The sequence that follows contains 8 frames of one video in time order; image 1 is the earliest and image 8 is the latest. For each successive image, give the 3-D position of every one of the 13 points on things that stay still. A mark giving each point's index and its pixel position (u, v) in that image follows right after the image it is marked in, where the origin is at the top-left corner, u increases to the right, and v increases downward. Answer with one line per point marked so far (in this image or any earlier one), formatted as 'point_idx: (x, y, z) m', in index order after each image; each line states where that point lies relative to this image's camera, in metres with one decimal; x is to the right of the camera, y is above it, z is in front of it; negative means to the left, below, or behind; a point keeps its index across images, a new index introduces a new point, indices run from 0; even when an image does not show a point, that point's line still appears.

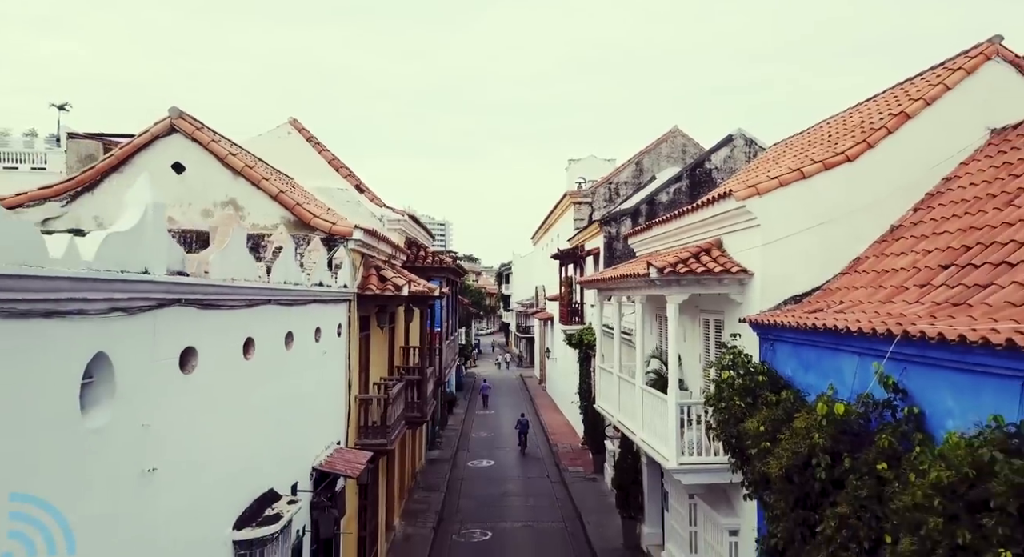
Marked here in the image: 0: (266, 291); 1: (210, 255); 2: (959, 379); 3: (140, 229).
0: (-2.4, -0.1, +6.3) m
1: (-2.5, +0.2, +5.3) m
2: (+3.4, -0.7, +4.7) m
3: (-2.4, +0.4, +4.1) m
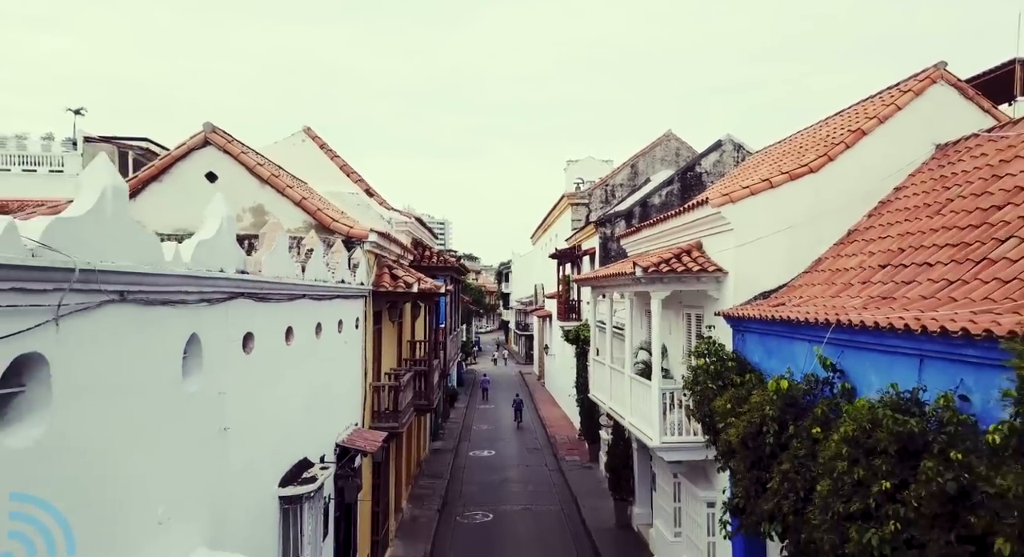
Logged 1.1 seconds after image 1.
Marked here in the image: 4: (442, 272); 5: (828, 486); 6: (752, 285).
0: (-2.4, -0.1, +7.4) m
1: (-2.5, +0.2, +6.3) m
2: (+3.4, -0.7, +5.7) m
3: (-2.4, +0.4, +5.2) m
4: (-2.0, +0.2, +17.7) m
5: (+2.5, -1.6, +5.0) m
6: (+3.6, -0.1, +9.4) m
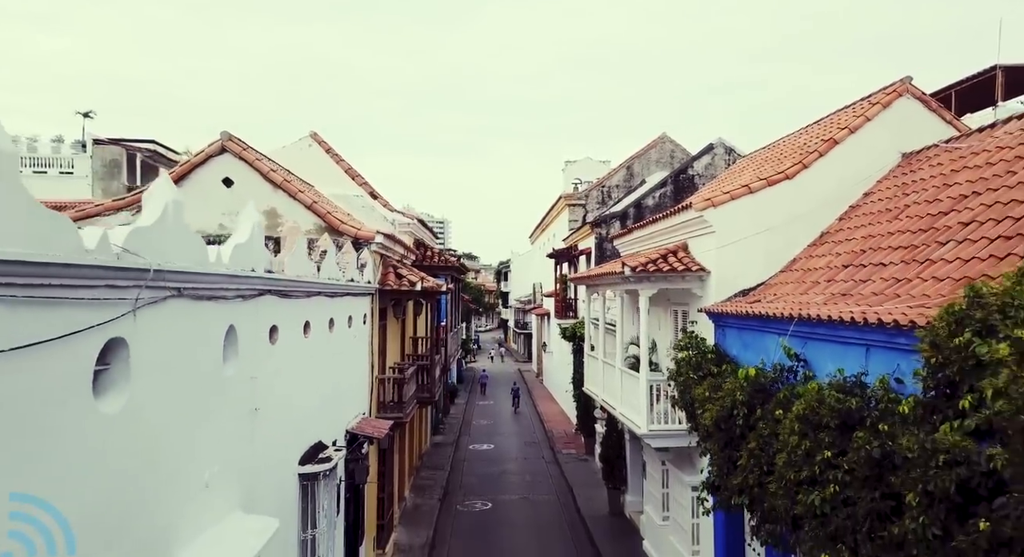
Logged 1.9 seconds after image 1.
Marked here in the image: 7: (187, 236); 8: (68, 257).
0: (-2.5, -0.1, +8.1) m
1: (-2.5, +0.2, +7.0) m
2: (+3.3, -0.7, +6.4) m
3: (-2.4, +0.4, +5.9) m
4: (-2.0, +0.2, +18.4) m
5: (+2.5, -1.6, +5.7) m
6: (+3.6, -0.1, +10.1) m
7: (-2.4, +0.3, +4.7) m
8: (-2.4, +0.1, +3.5) m
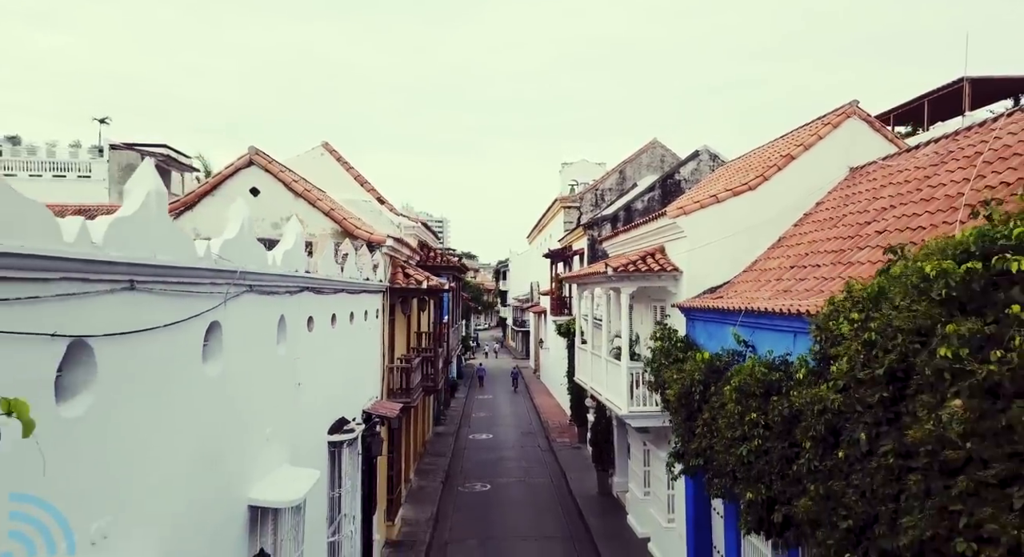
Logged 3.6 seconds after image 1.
0: (-2.5, -0.1, +9.5) m
1: (-2.6, +0.3, +8.4) m
2: (+3.3, -0.7, +7.8) m
3: (-2.5, +0.4, +7.3) m
4: (-2.1, +0.3, +19.8) m
5: (+2.4, -1.6, +7.1) m
6: (+3.5, -0.1, +11.5) m
7: (-2.5, +0.3, +6.1) m
8: (-2.4, +0.1, +4.9) m
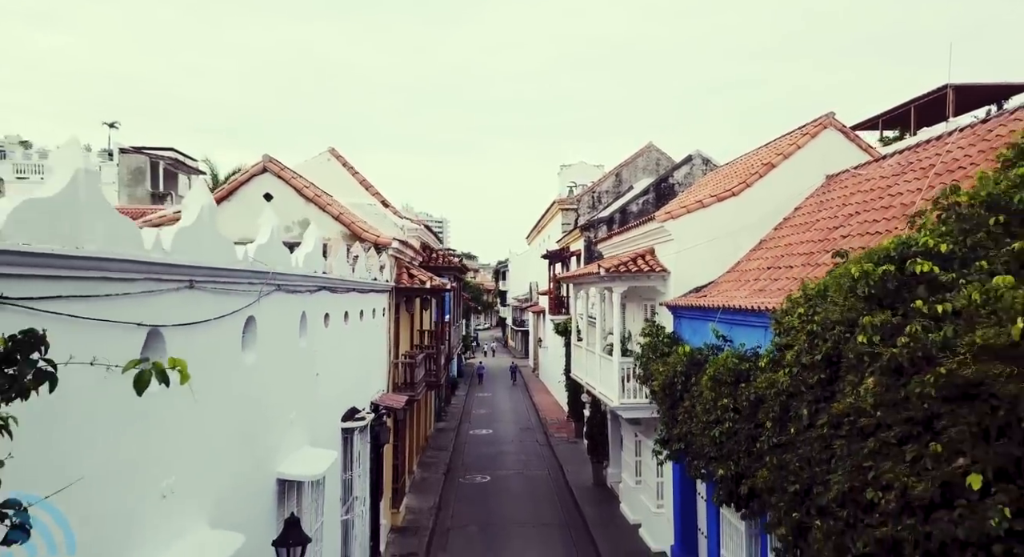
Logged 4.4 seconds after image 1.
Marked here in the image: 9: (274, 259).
0: (-2.6, -0.1, +10.3) m
1: (-2.6, +0.3, +9.2) m
2: (+3.2, -0.7, +8.6) m
3: (-2.5, +0.4, +8.1) m
4: (-2.1, +0.3, +20.6) m
5: (+2.4, -1.6, +7.9) m
6: (+3.5, -0.1, +12.3) m
7: (-2.5, +0.3, +6.8) m
8: (-2.4, +0.1, +5.7) m
9: (-2.5, +0.2, +6.6) m
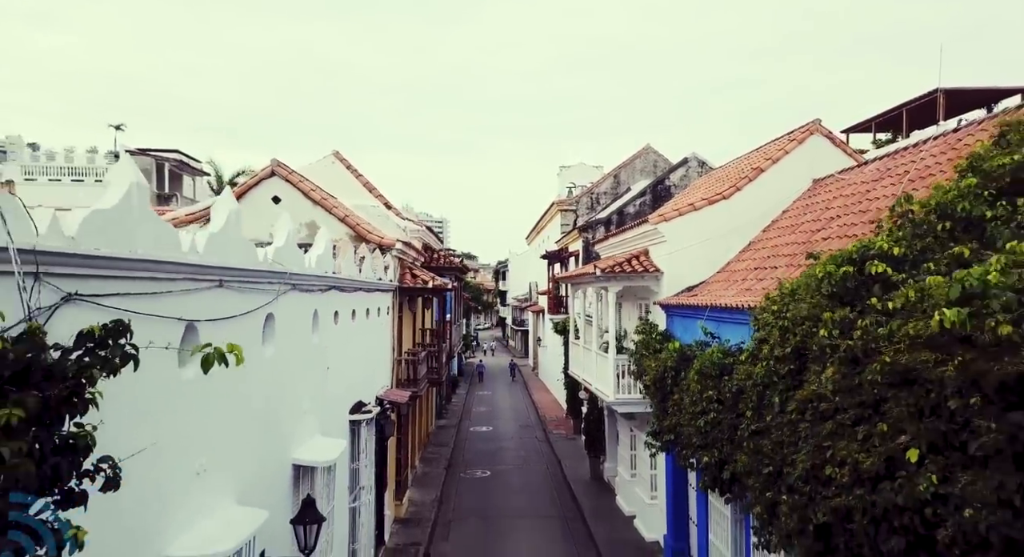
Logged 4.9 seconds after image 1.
0: (-2.6, -0.1, +10.8) m
1: (-2.6, +0.3, +9.7) m
2: (+3.2, -0.7, +9.1) m
3: (-2.5, +0.4, +8.6) m
4: (-2.2, +0.3, +21.1) m
5: (+2.4, -1.6, +8.4) m
6: (+3.5, -0.1, +12.8) m
7: (-2.5, +0.3, +7.4) m
8: (-2.5, +0.1, +6.2) m
9: (-2.5, +0.2, +7.1) m
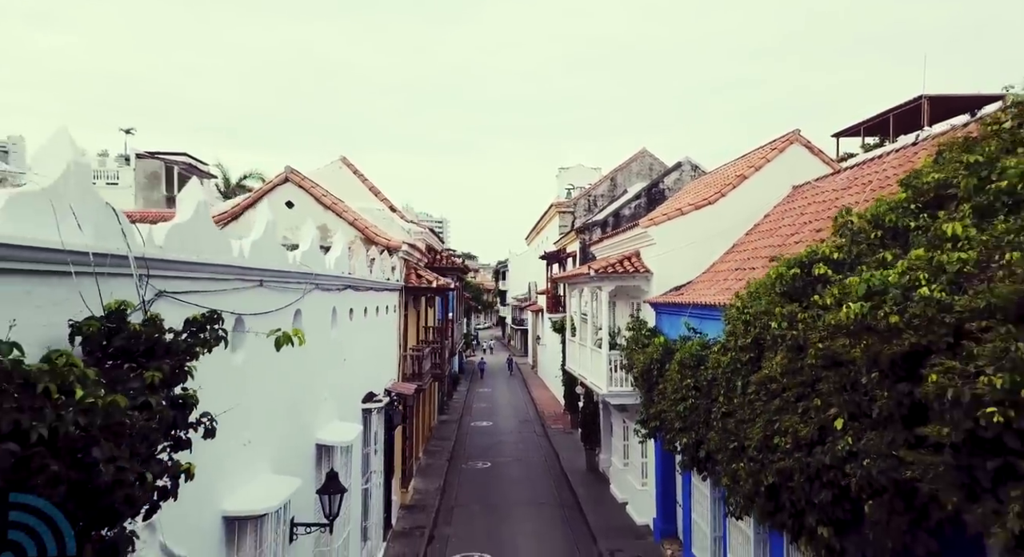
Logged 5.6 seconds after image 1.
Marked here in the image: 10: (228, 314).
0: (-2.6, -0.1, +11.7) m
1: (-2.6, +0.3, +10.6) m
2: (+3.2, -0.7, +10.0) m
3: (-2.6, +0.4, +9.5) m
4: (-2.2, +0.3, +22.0) m
5: (+2.4, -1.6, +9.3) m
6: (+3.4, -0.1, +13.7) m
7: (-2.5, +0.3, +8.2) m
8: (-2.5, +0.1, +7.1) m
9: (-2.5, +0.2, +8.0) m
10: (-2.5, -0.3, +5.5) m
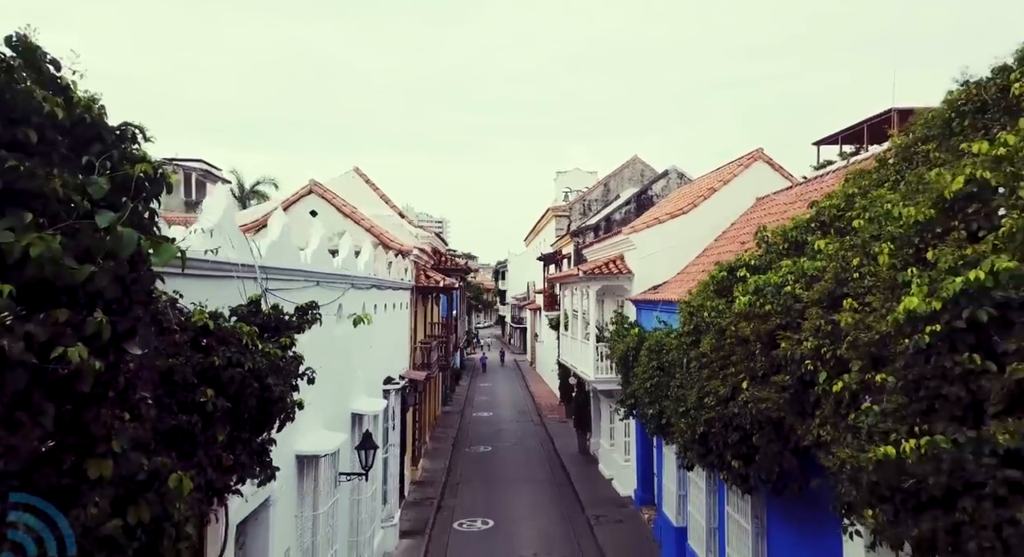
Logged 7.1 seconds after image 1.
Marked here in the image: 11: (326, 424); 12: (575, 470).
0: (-2.6, -0.1, +13.6) m
1: (-2.7, +0.2, +12.5) m
2: (+3.2, -0.7, +11.9) m
3: (-2.6, +0.4, +11.4) m
4: (-2.2, +0.3, +23.9) m
5: (+2.3, -1.6, +11.2) m
6: (+3.4, -0.1, +15.6) m
7: (-2.6, +0.3, +10.1) m
8: (-2.5, +0.1, +9.0) m
9: (-2.6, +0.2, +9.9) m
10: (-2.5, -0.3, +7.4) m
11: (-2.5, -2.0, +8.5) m
12: (+1.9, -5.9, +19.1) m
